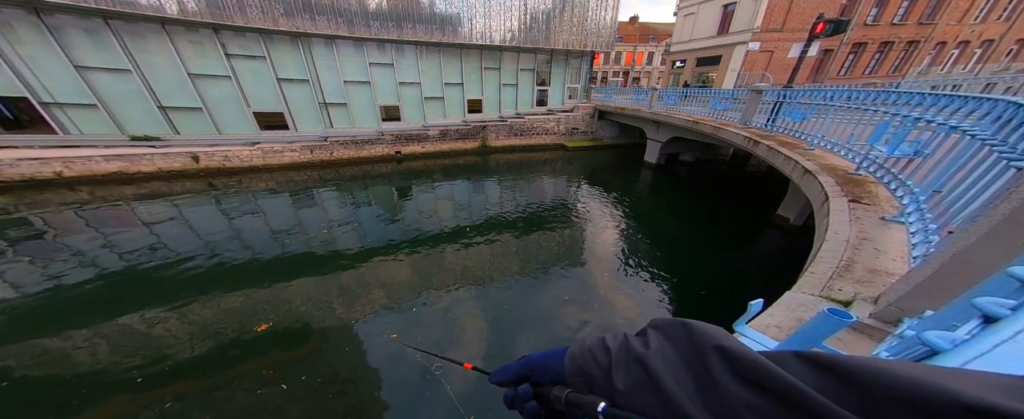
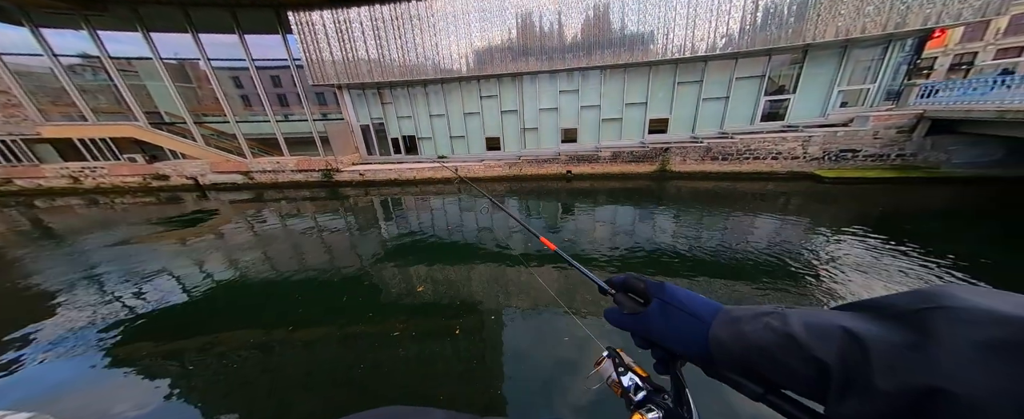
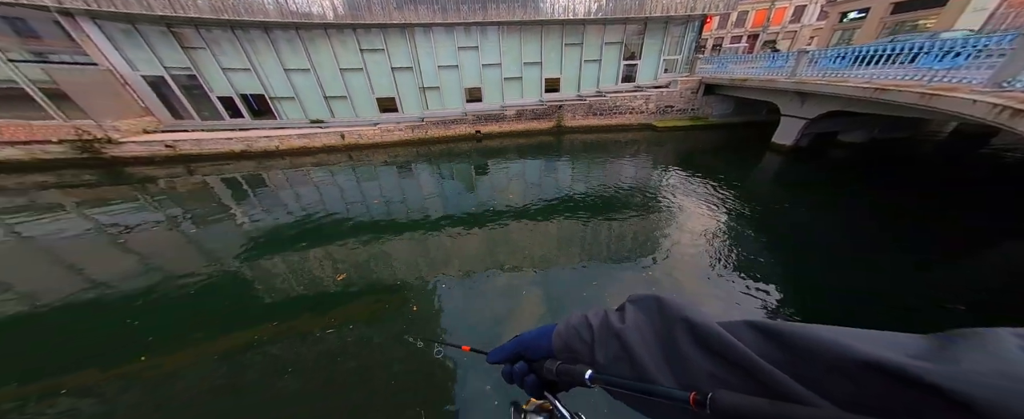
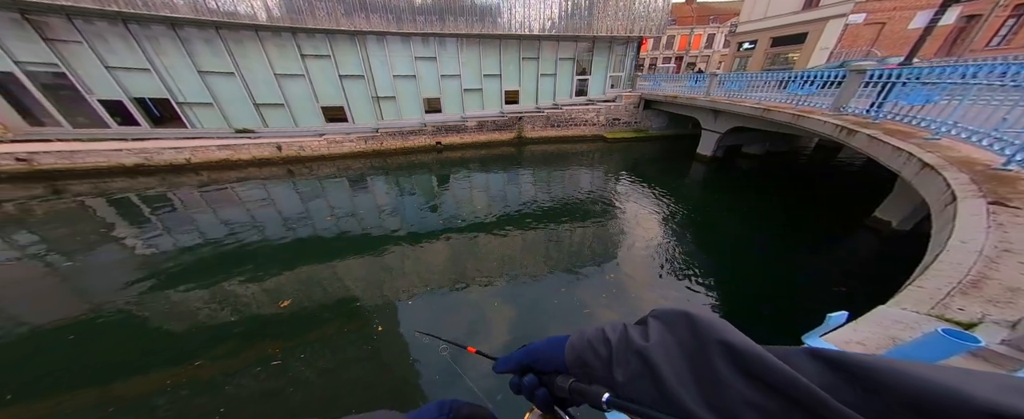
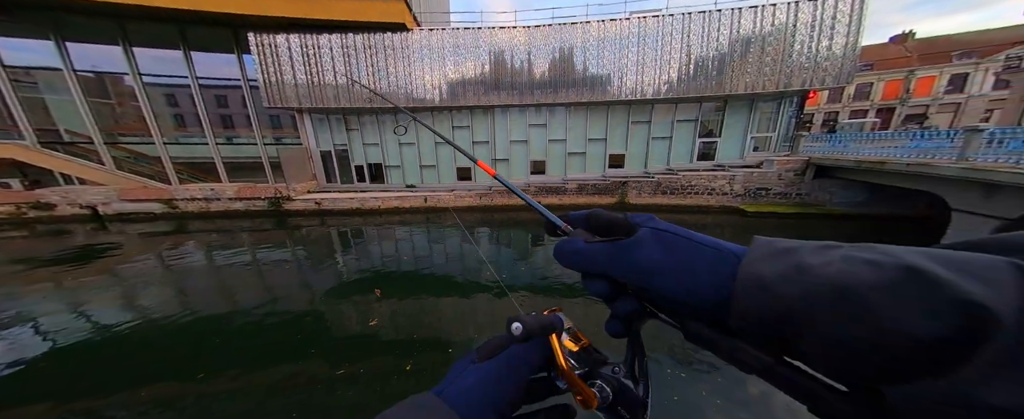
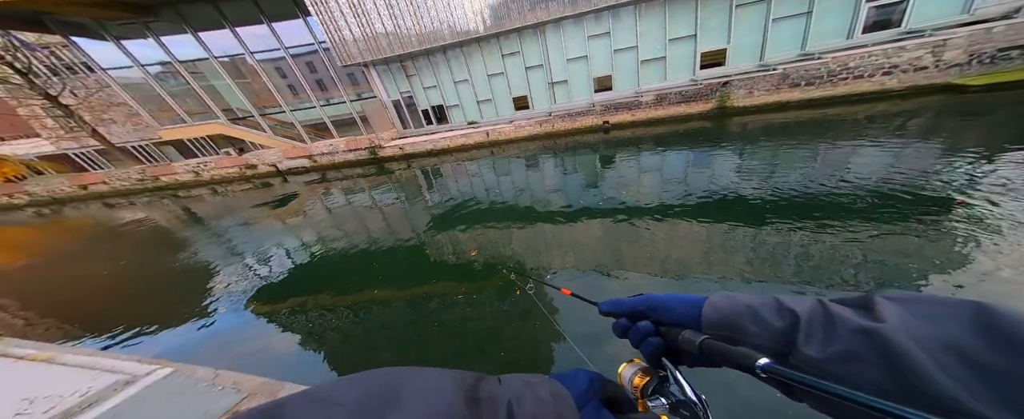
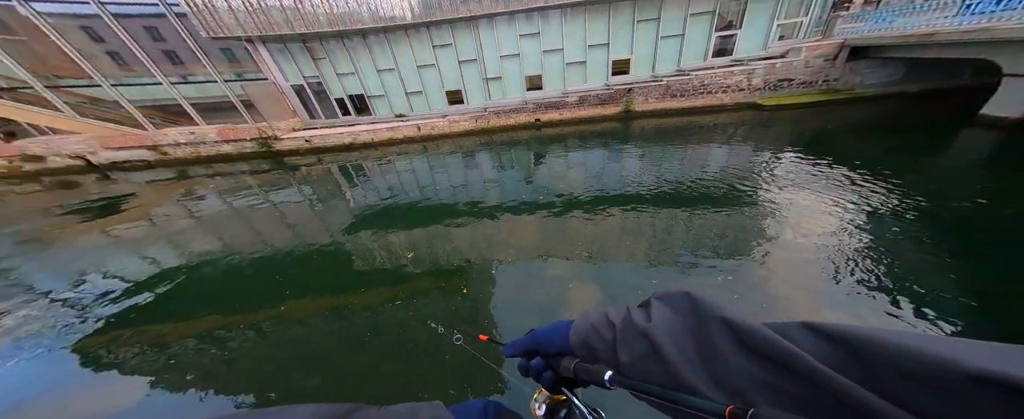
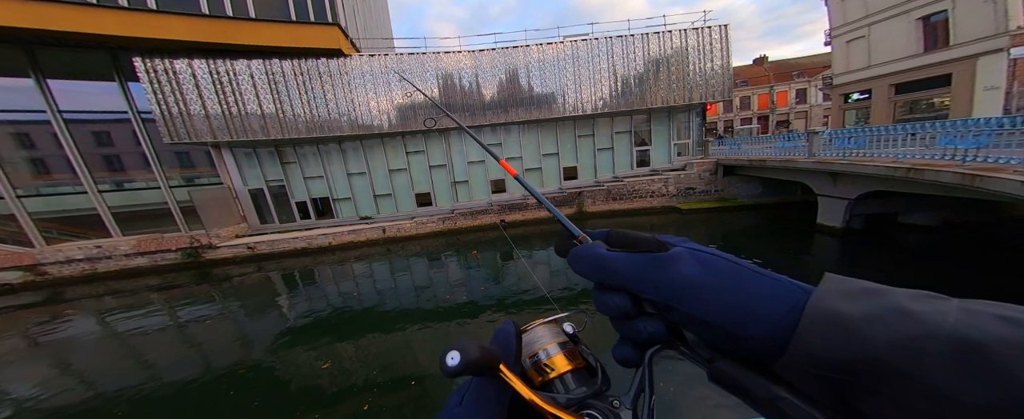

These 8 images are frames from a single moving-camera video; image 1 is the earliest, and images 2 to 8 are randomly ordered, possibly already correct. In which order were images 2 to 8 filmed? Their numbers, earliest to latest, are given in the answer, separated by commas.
4, 3, 7, 6, 2, 5, 8
